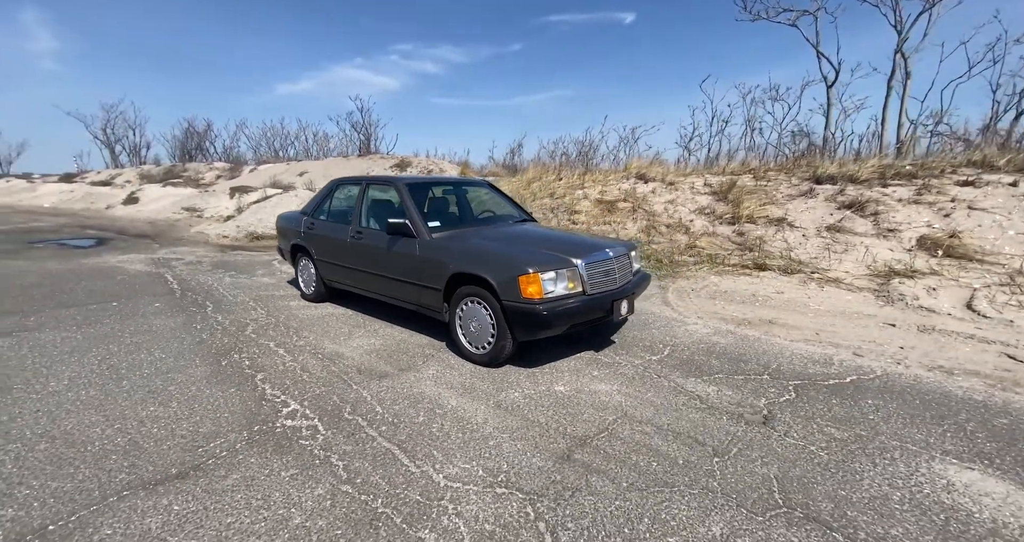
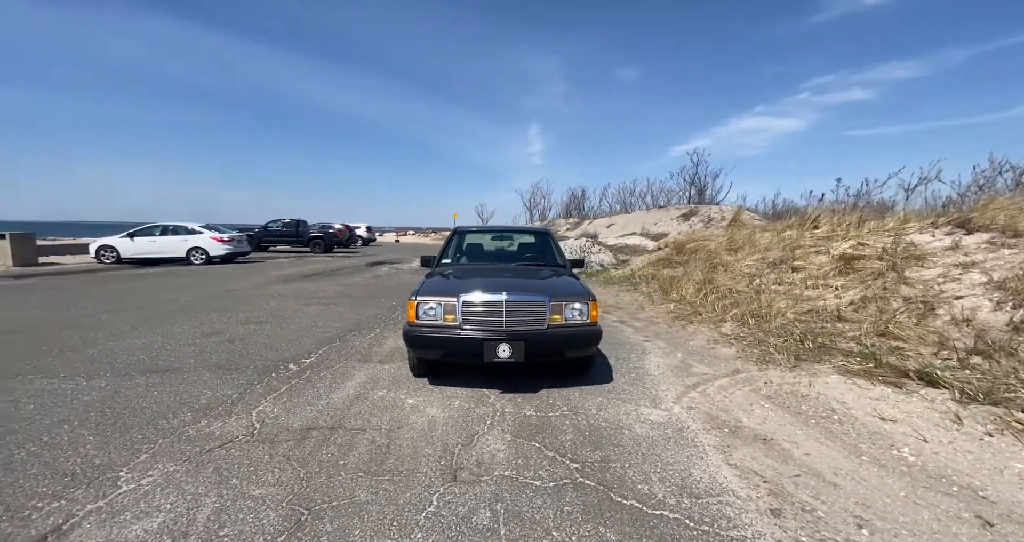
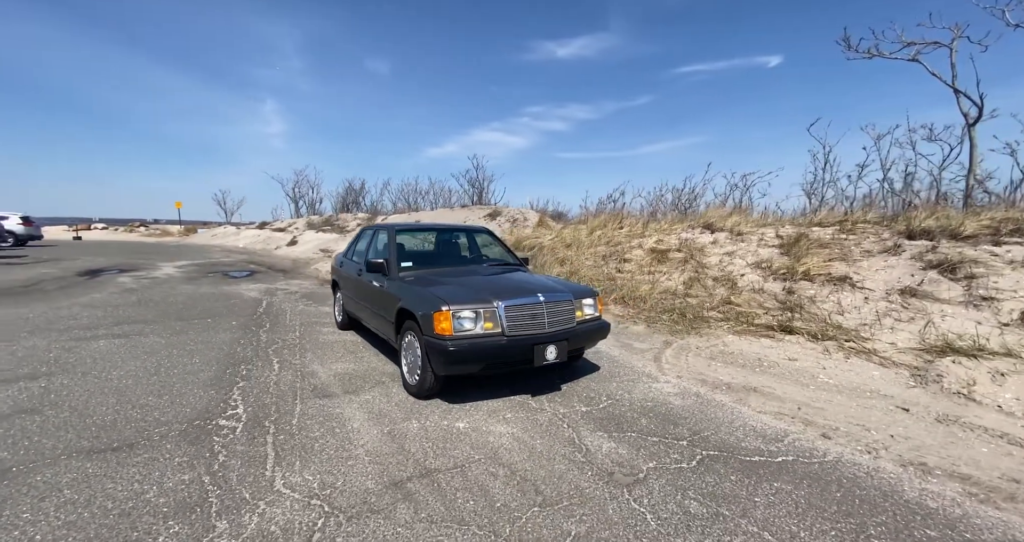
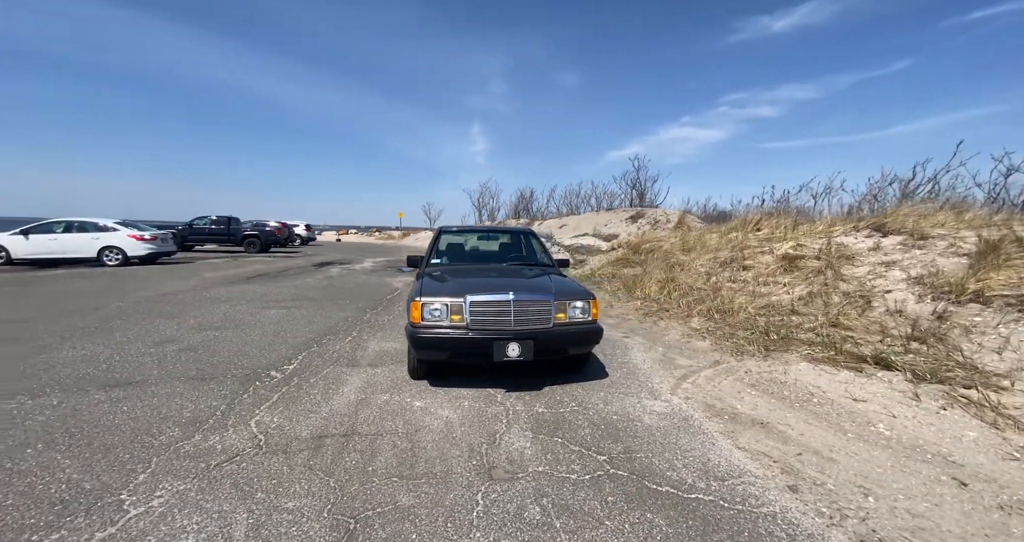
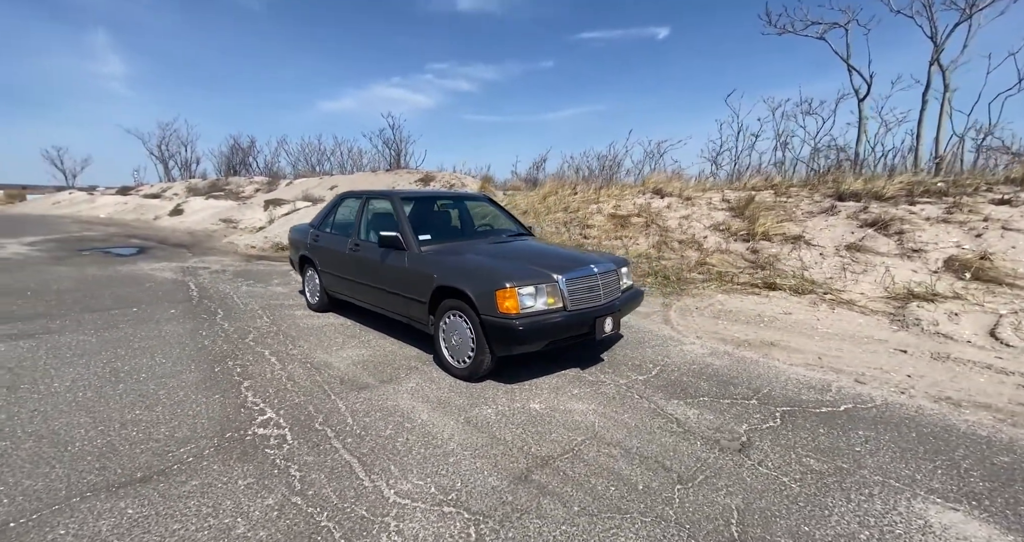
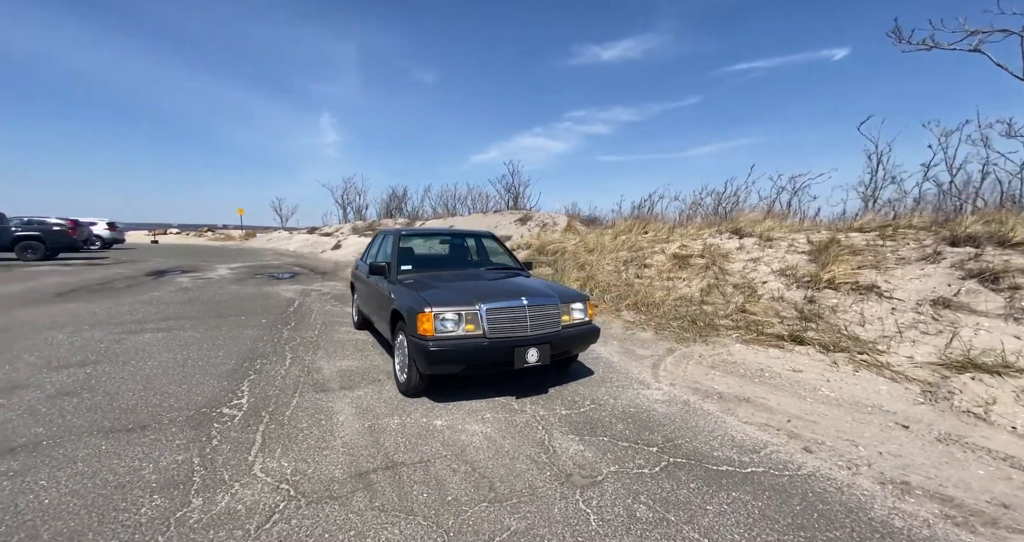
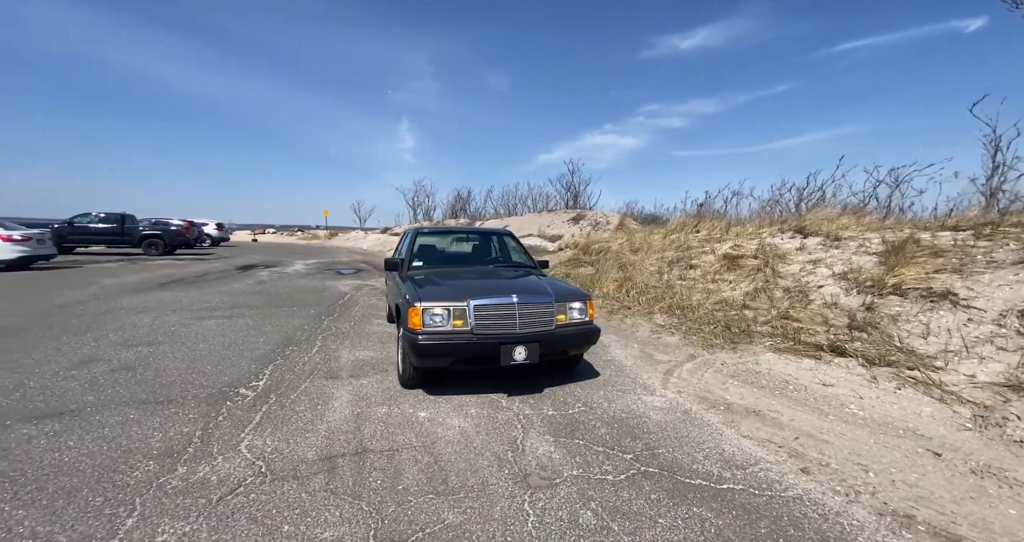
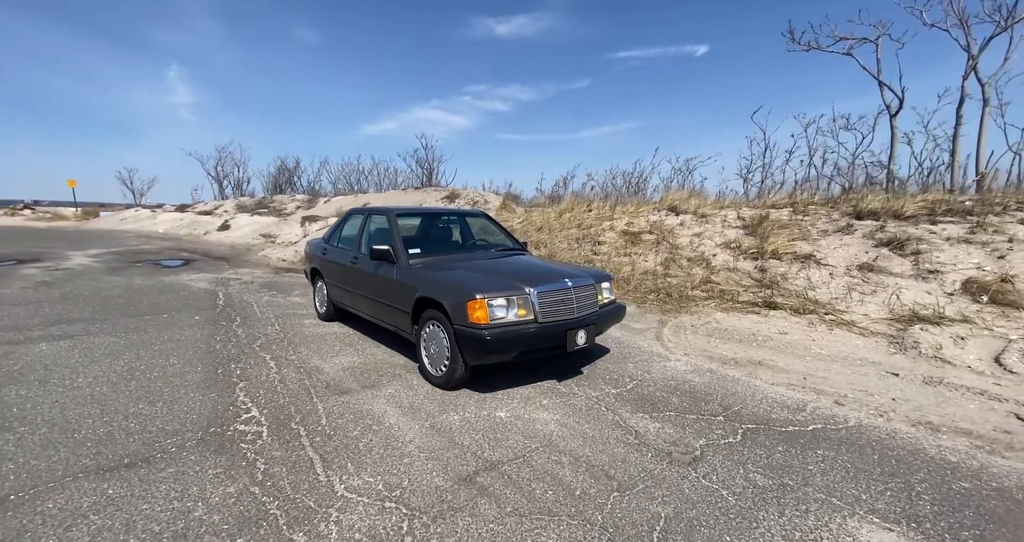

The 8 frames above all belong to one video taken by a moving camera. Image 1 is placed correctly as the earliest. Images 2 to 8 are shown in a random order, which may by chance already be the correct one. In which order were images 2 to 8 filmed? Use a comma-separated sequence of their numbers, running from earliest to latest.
5, 8, 3, 6, 7, 4, 2
